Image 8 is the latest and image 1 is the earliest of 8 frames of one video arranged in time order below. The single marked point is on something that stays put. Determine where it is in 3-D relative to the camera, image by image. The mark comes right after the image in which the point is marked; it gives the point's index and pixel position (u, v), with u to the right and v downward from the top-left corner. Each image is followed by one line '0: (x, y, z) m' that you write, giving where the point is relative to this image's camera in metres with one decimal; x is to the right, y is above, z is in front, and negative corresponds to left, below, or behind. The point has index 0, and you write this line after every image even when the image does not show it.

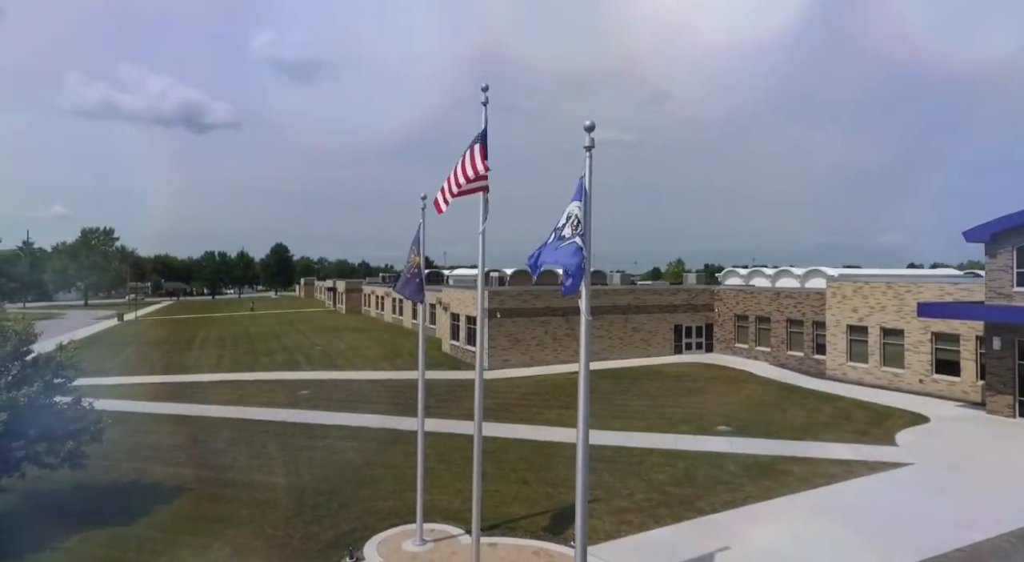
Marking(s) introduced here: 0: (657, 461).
0: (+3.4, -4.2, +15.3) m
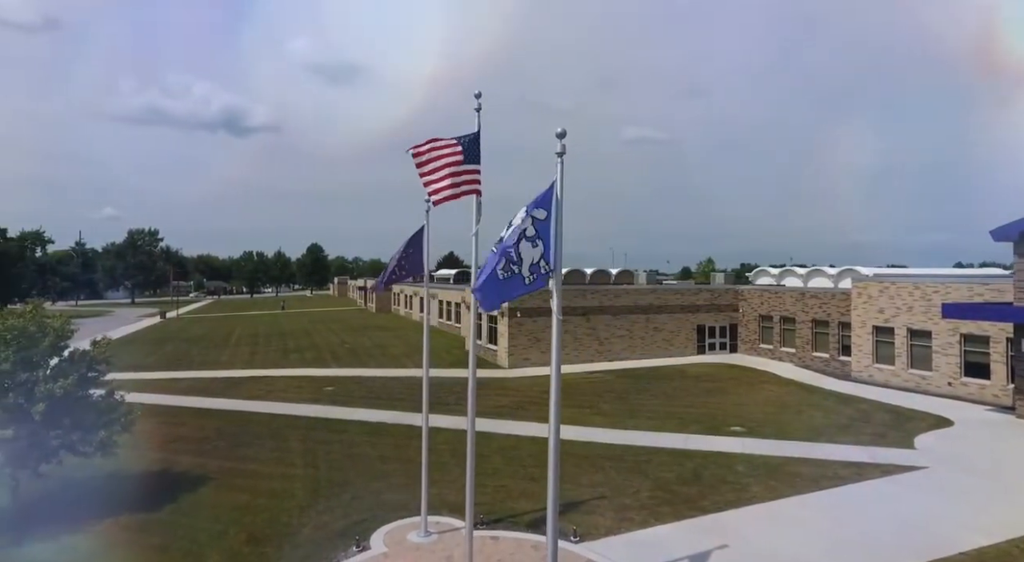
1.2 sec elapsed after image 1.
0: (+3.6, -4.2, +15.4) m
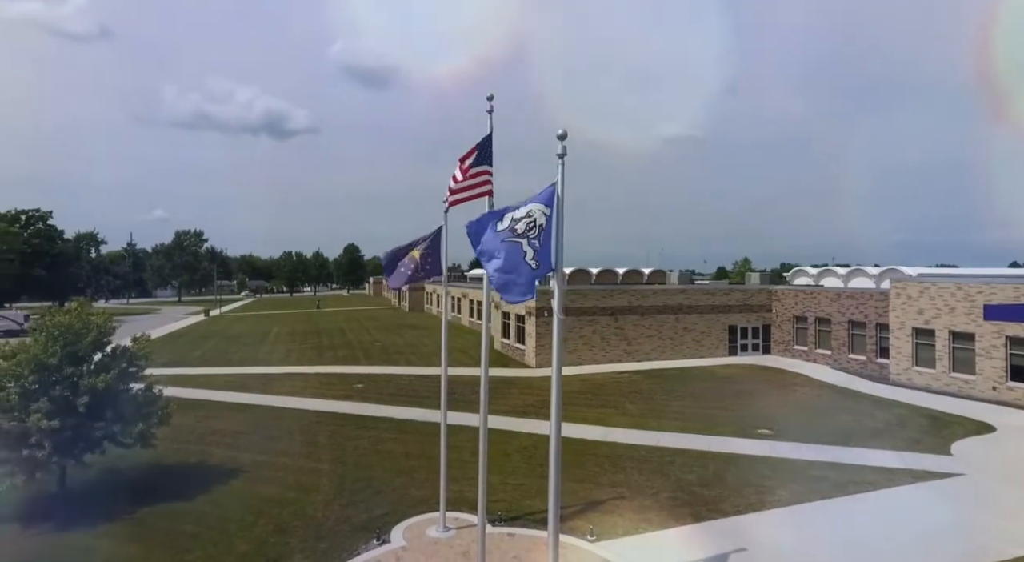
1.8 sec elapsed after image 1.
0: (+4.1, -4.2, +15.3) m
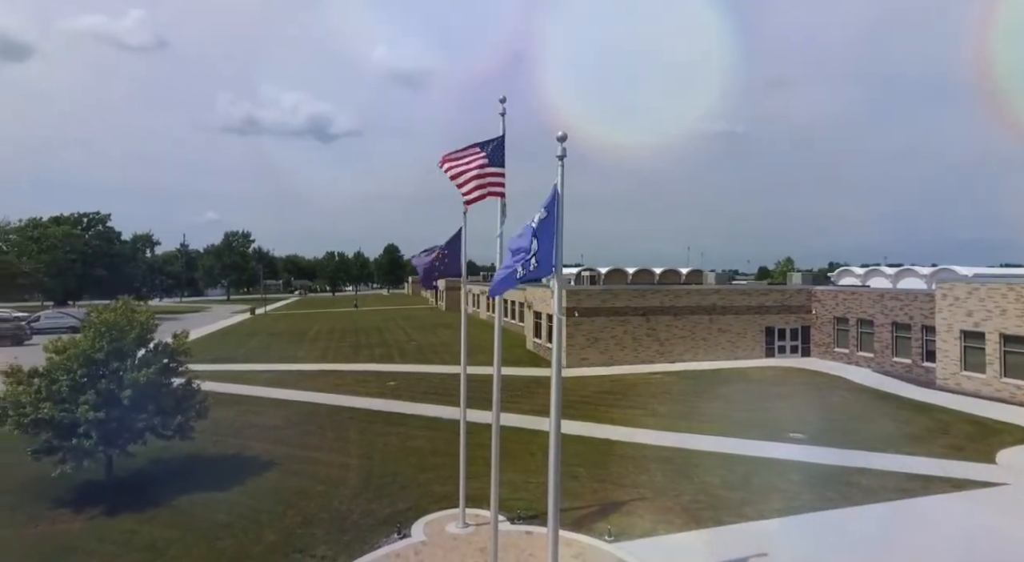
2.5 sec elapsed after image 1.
0: (+4.7, -4.2, +15.1) m
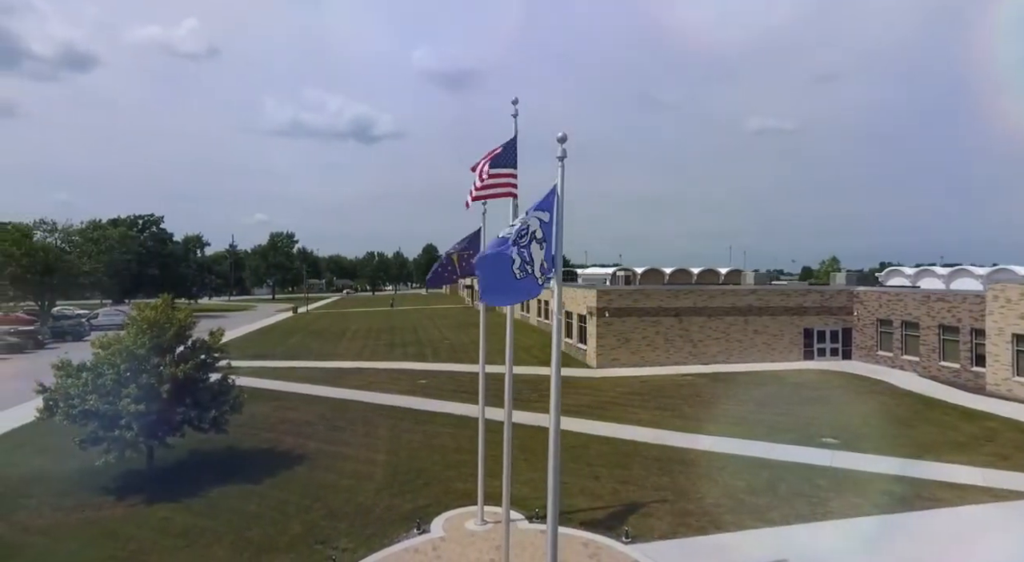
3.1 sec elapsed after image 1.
0: (+5.2, -4.2, +14.9) m
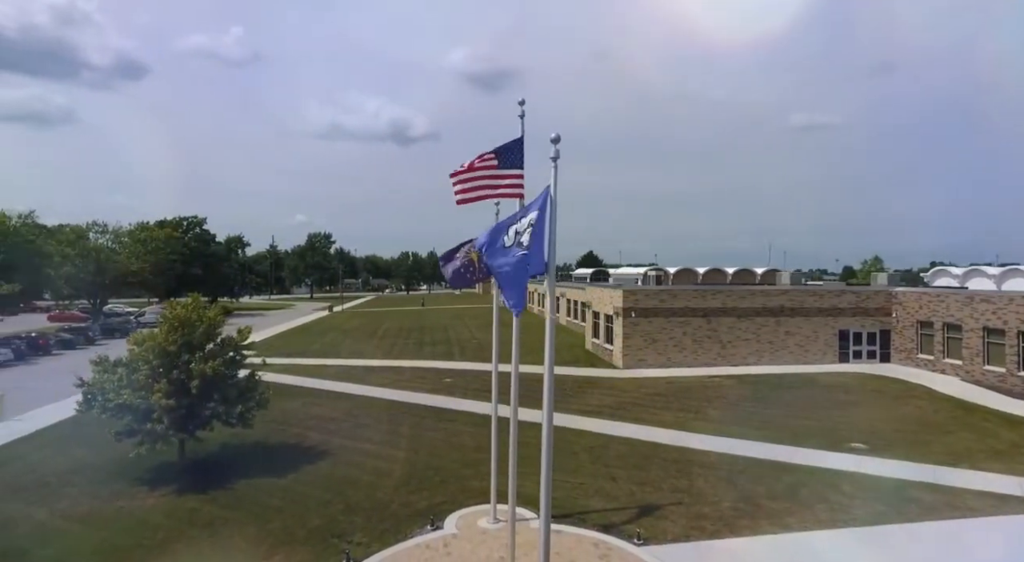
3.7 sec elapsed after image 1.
0: (+5.6, -4.2, +14.6) m
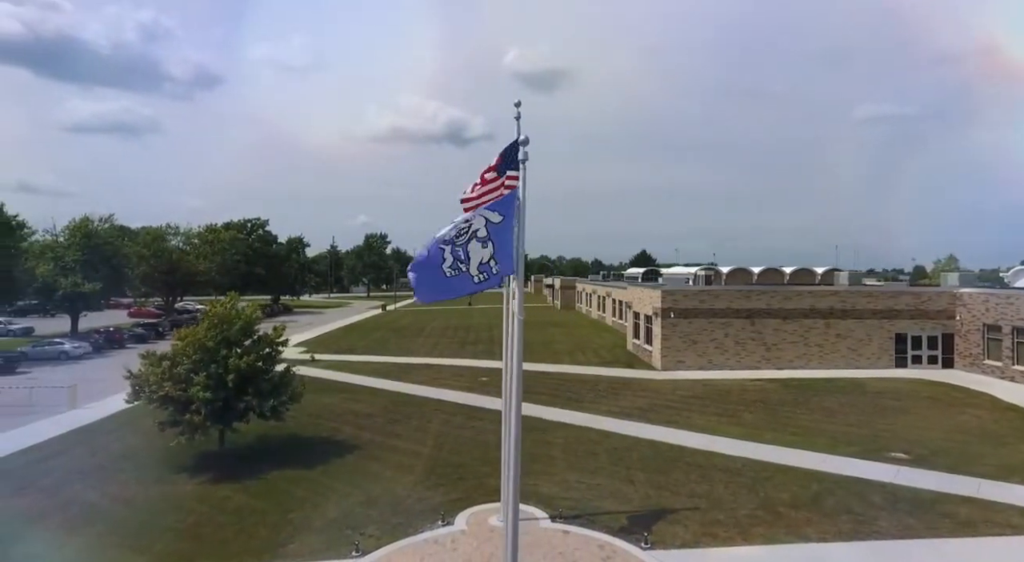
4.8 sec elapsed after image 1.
0: (+5.9, -4.2, +14.0) m
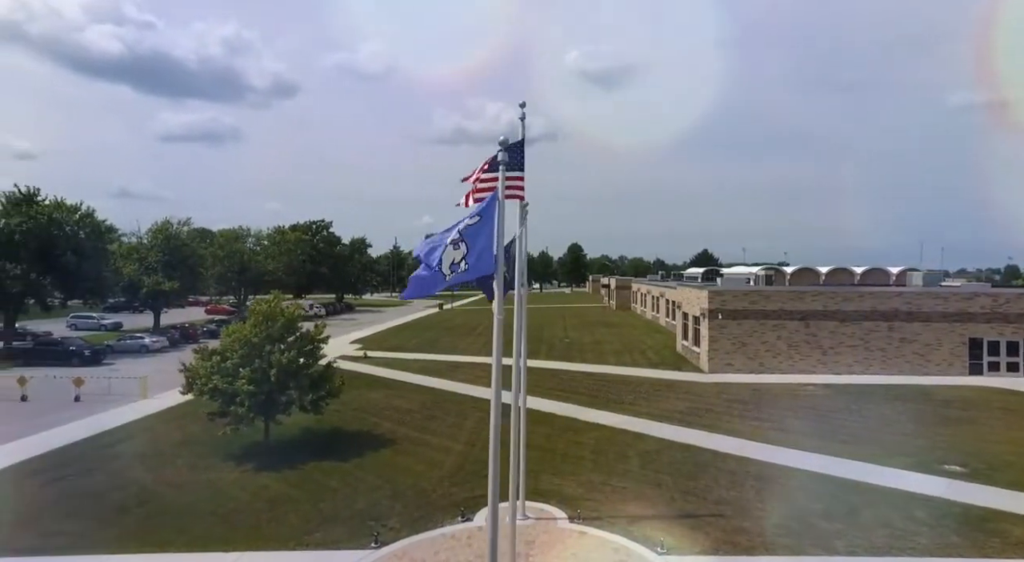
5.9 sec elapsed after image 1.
0: (+6.4, -4.2, +13.2) m
